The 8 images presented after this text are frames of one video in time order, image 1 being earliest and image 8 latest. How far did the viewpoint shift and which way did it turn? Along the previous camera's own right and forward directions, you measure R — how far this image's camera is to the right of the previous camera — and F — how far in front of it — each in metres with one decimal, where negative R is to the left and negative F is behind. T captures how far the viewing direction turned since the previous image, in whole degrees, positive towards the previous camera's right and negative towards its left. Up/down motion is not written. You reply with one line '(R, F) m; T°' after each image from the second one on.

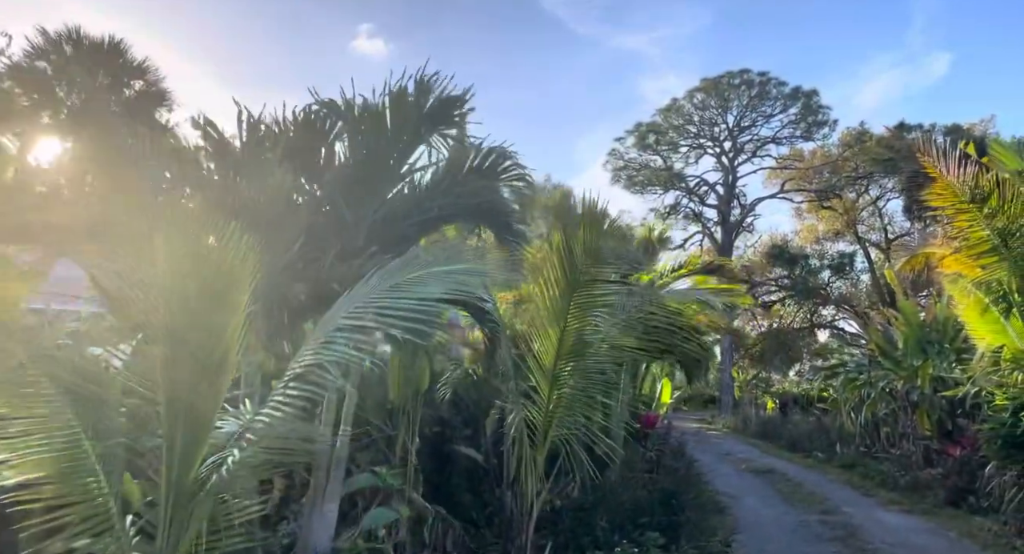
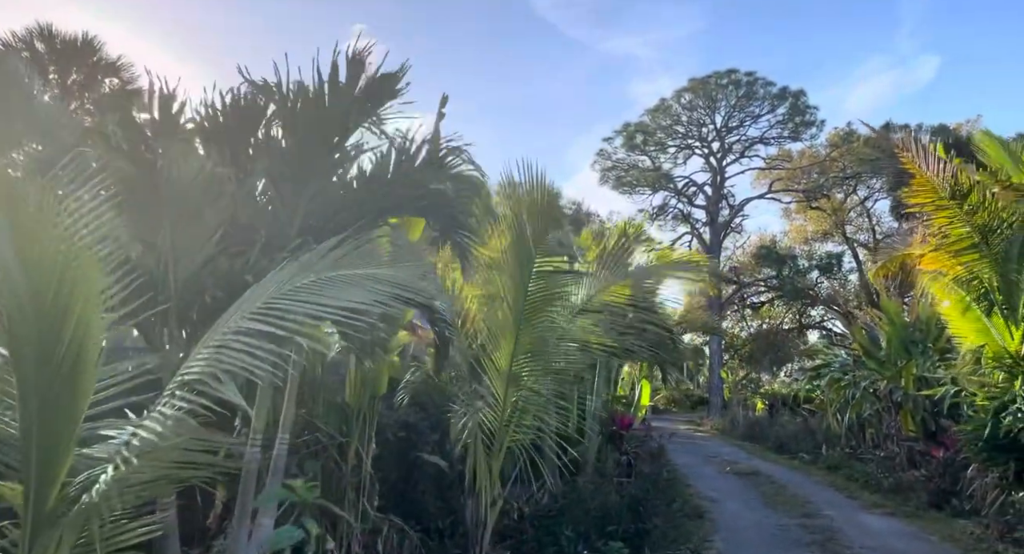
(+0.3, +0.2) m; +1°
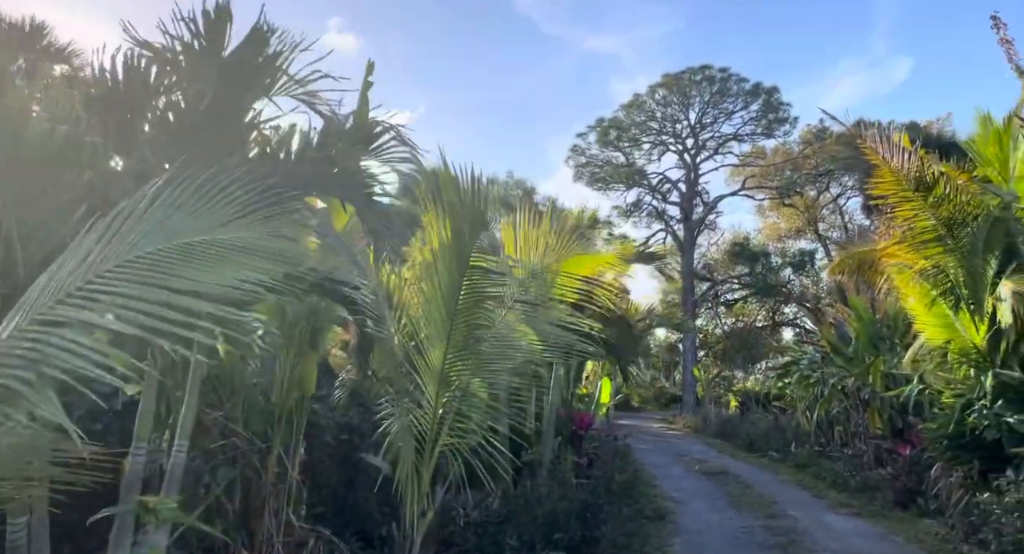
(+0.3, +0.3) m; +2°
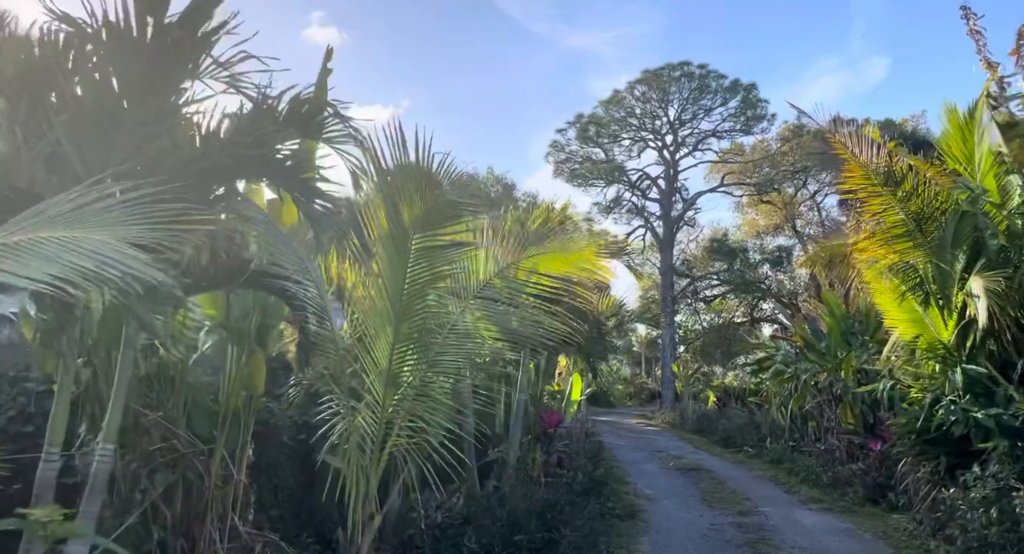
(+0.2, +0.1) m; +1°
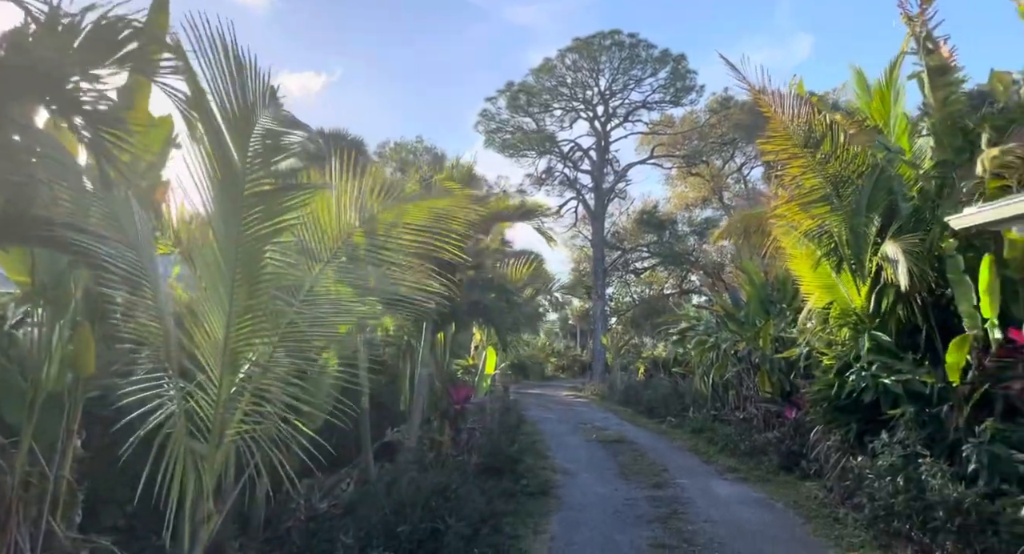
(+0.4, +0.5) m; +5°
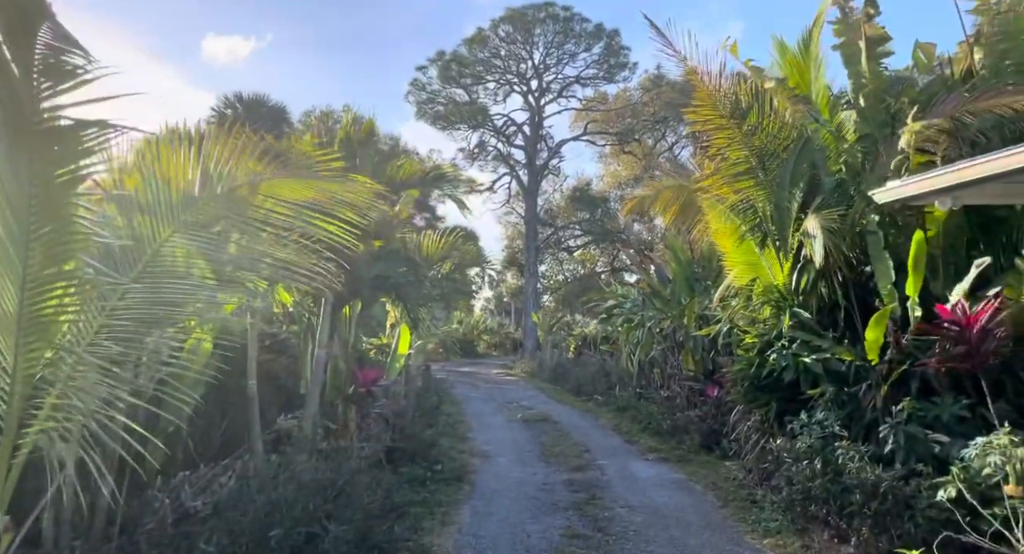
(+0.3, +0.5) m; +5°
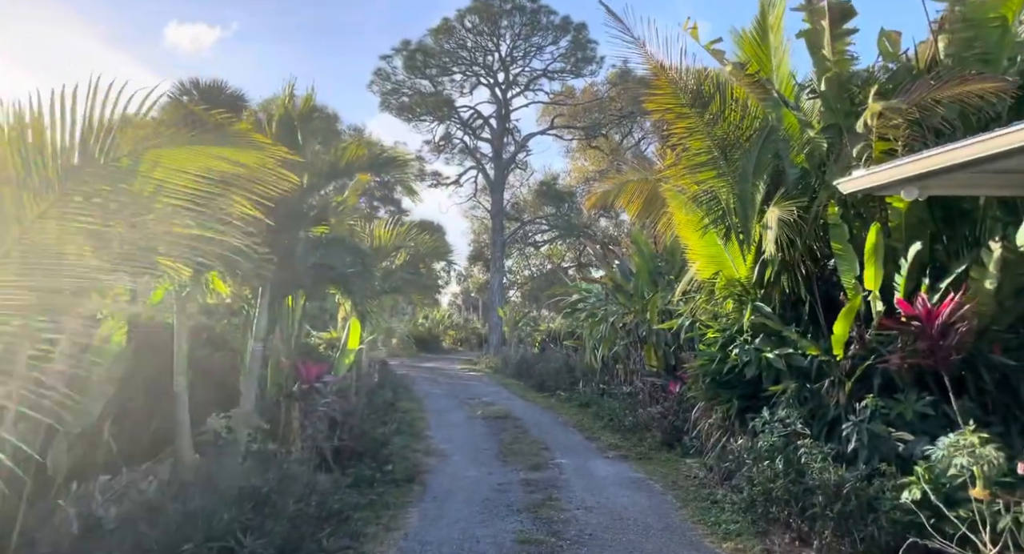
(+0.1, +0.3) m; +3°
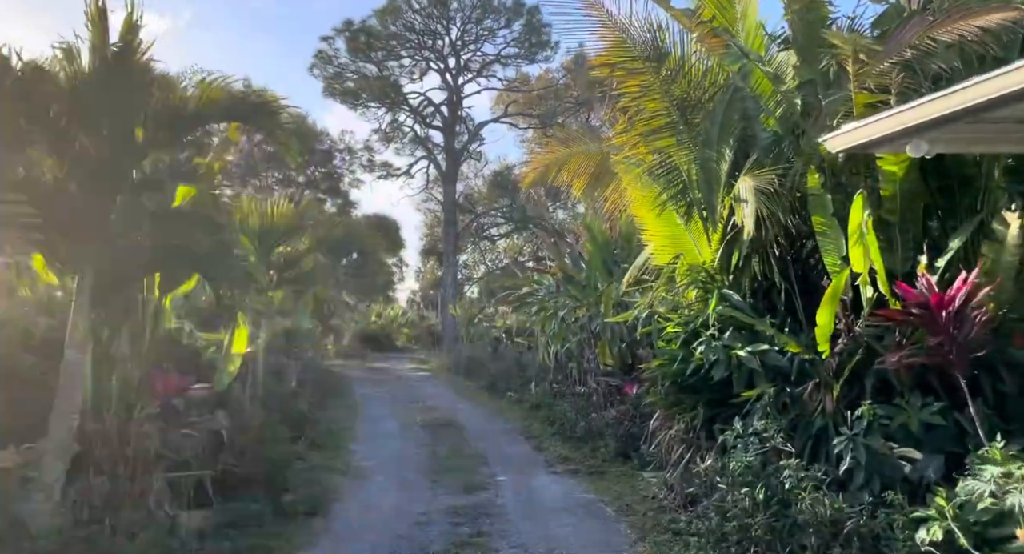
(+0.3, +1.2) m; +3°
